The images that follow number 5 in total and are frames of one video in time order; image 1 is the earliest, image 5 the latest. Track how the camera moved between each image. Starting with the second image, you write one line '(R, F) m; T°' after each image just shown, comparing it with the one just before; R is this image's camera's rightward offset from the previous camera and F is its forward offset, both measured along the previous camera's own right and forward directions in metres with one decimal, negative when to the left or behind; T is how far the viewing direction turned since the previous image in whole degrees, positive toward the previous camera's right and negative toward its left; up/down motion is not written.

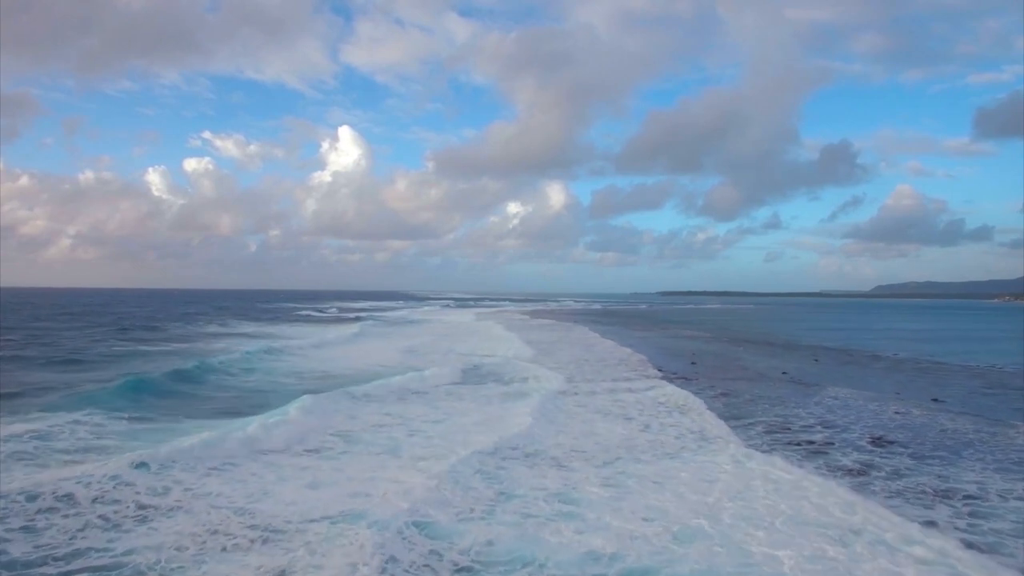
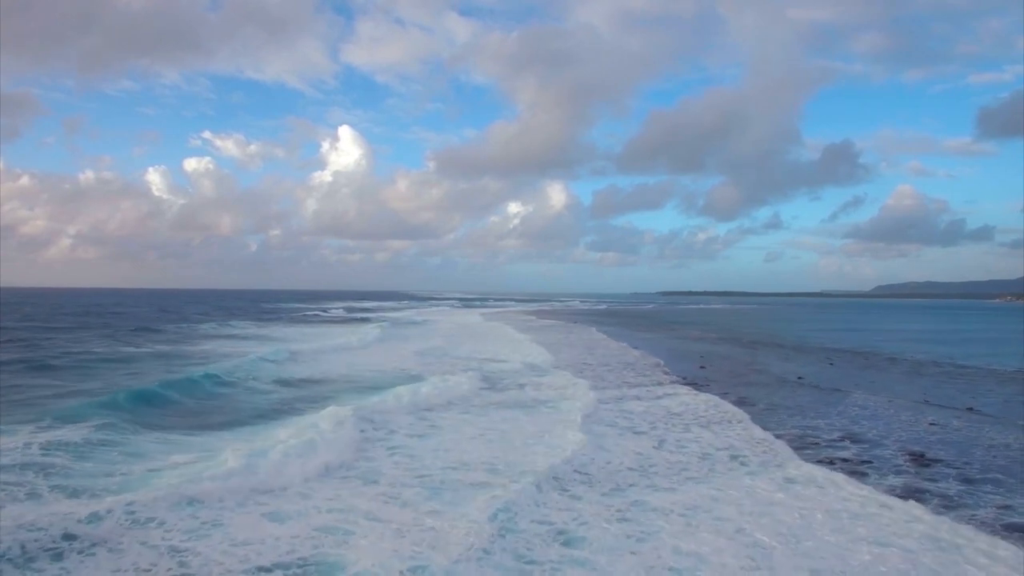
(-0.3, +0.4) m; 0°
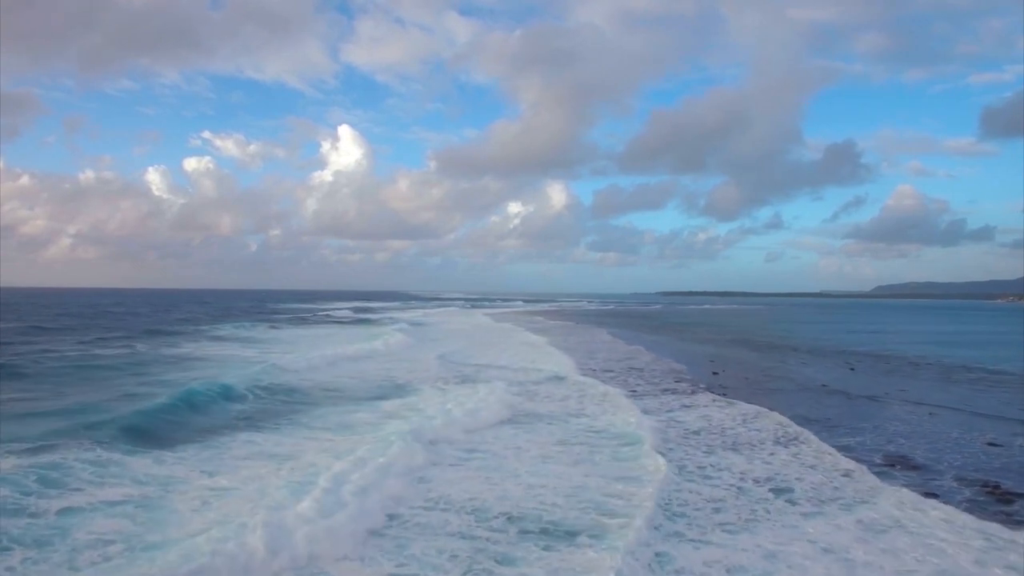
(-0.5, +0.7) m; 0°
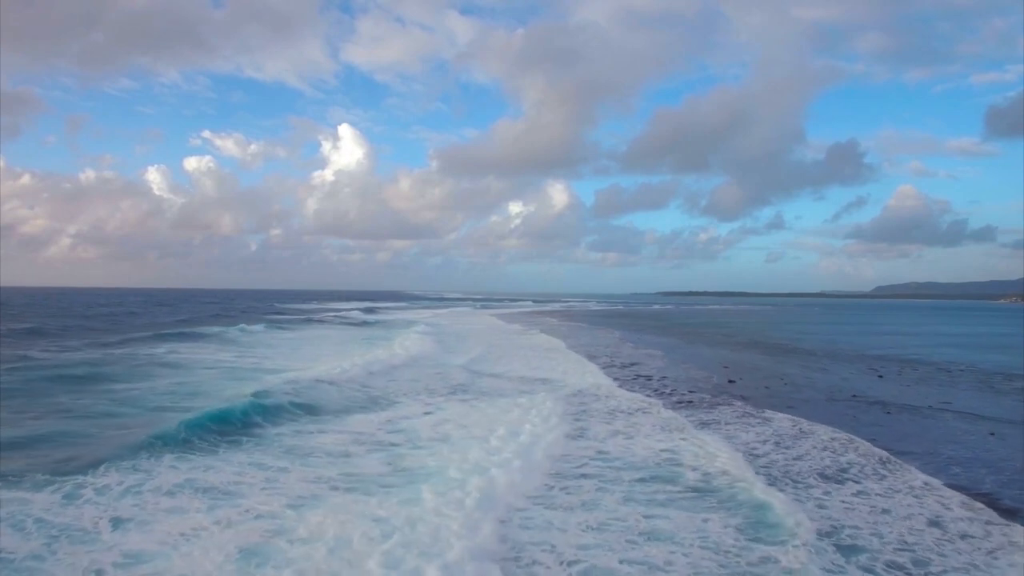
(-0.7, +0.7) m; 0°
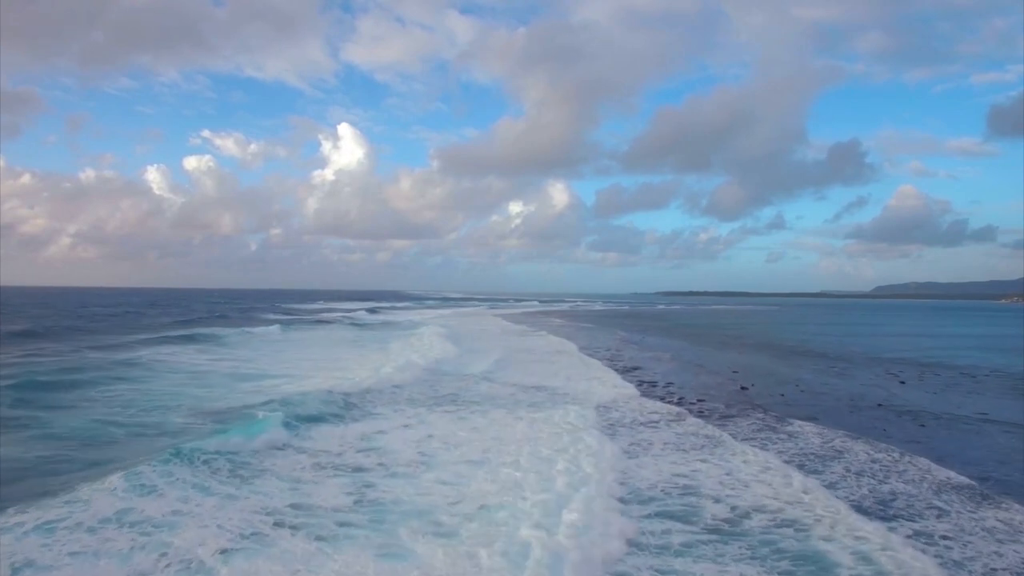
(-0.4, +0.7) m; 0°
